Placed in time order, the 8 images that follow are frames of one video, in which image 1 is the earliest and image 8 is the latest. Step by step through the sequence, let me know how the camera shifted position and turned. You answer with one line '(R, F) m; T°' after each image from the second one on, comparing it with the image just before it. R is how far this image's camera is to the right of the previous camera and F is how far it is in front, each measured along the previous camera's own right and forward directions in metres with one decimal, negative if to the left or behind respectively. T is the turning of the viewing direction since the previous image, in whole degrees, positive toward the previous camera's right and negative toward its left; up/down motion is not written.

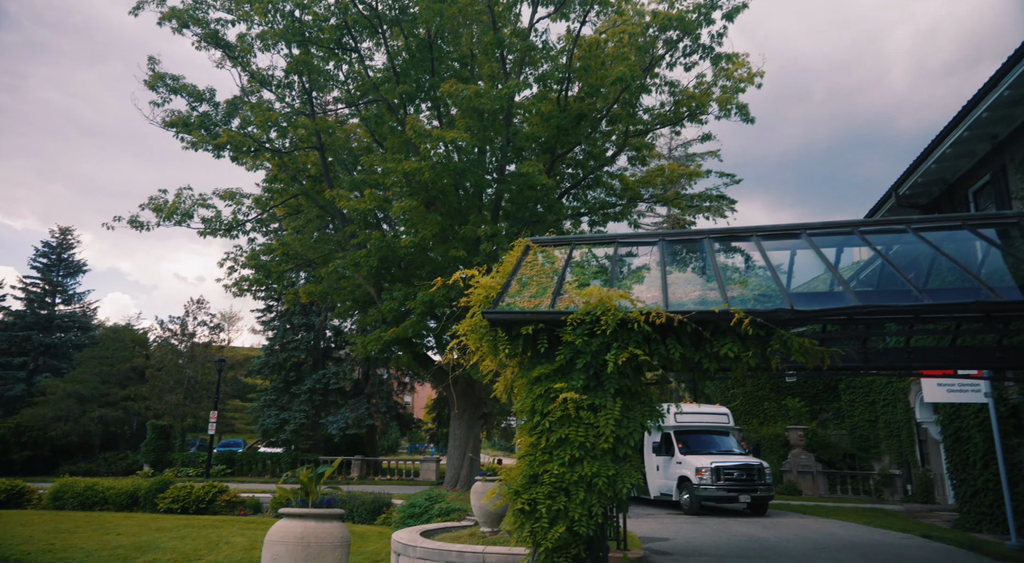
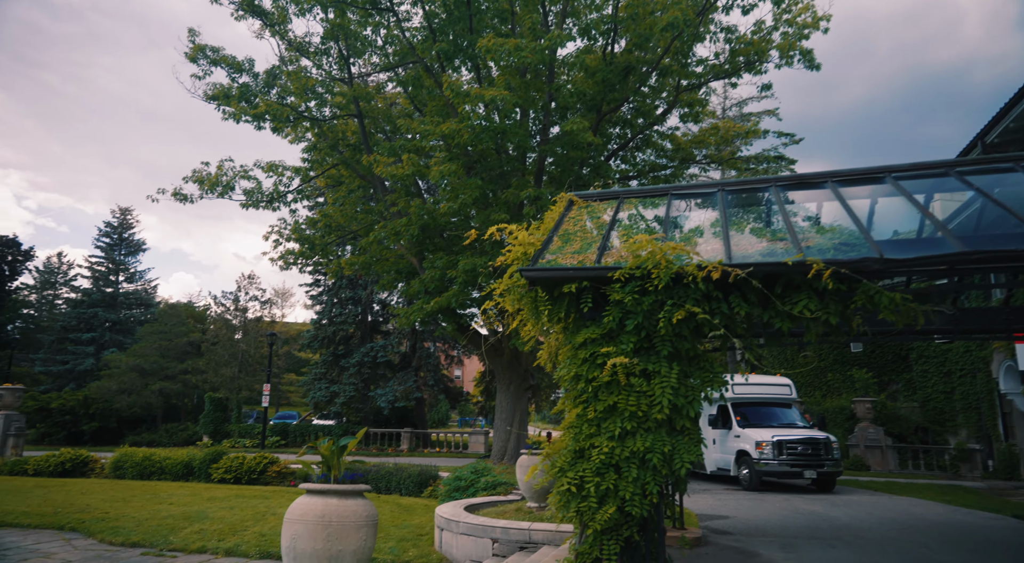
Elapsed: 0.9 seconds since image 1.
(+0.1, +0.6) m; -4°
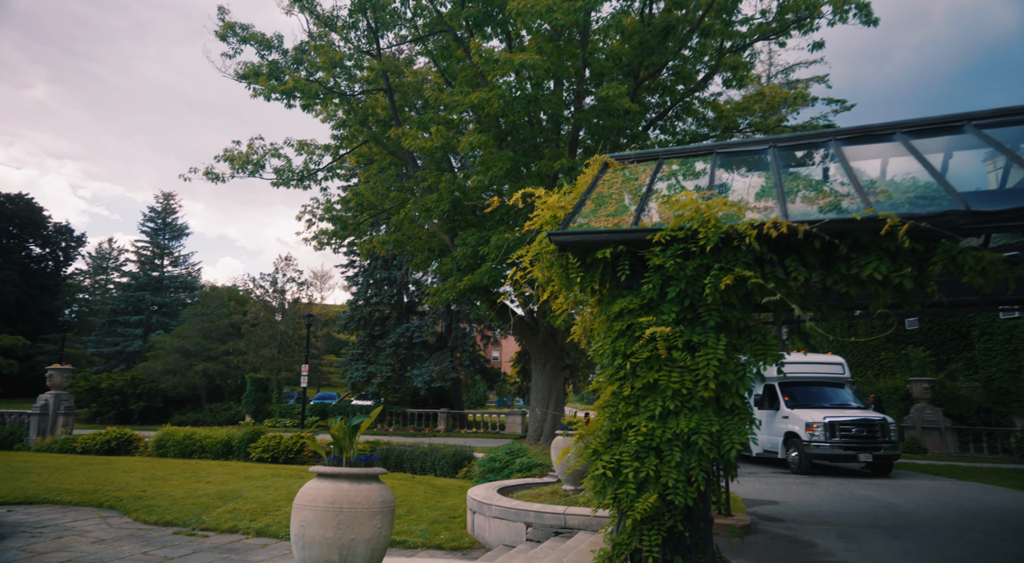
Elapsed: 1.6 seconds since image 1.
(+0.1, +0.5) m; -3°
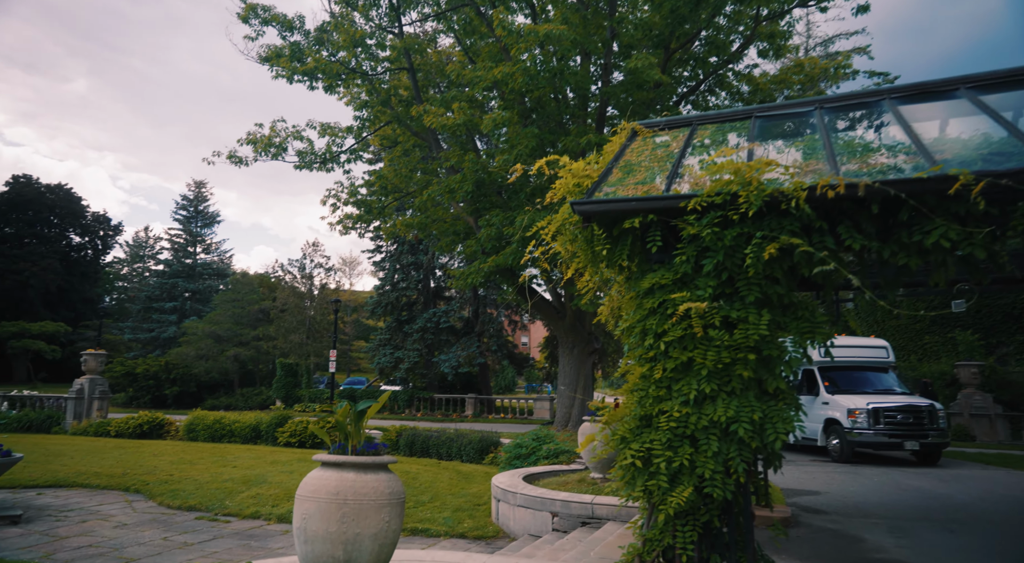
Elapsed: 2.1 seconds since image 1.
(+0.1, +0.4) m; -2°
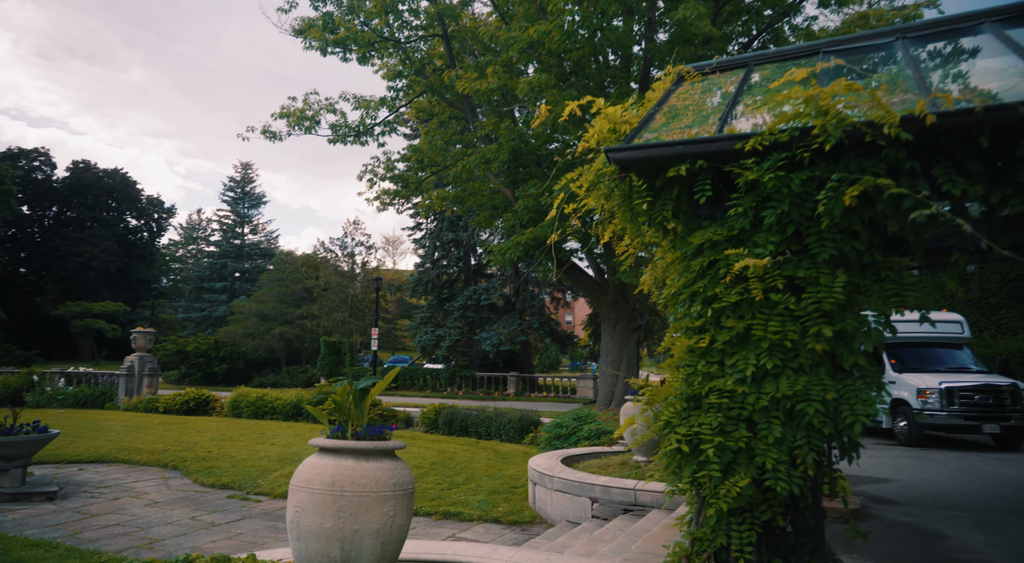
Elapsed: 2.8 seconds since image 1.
(+0.1, +0.6) m; -4°
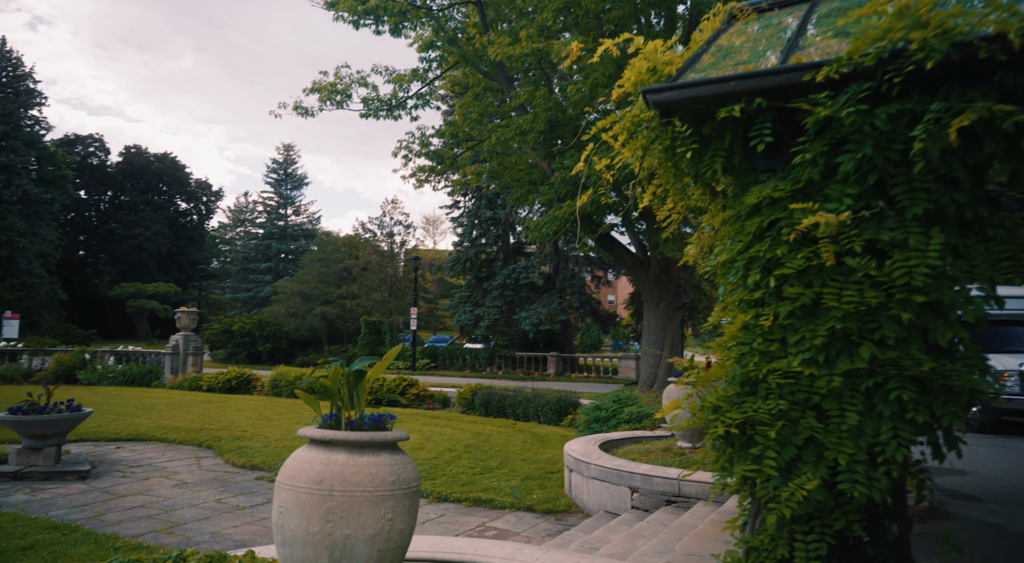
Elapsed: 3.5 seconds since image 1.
(+0.1, +0.6) m; -3°
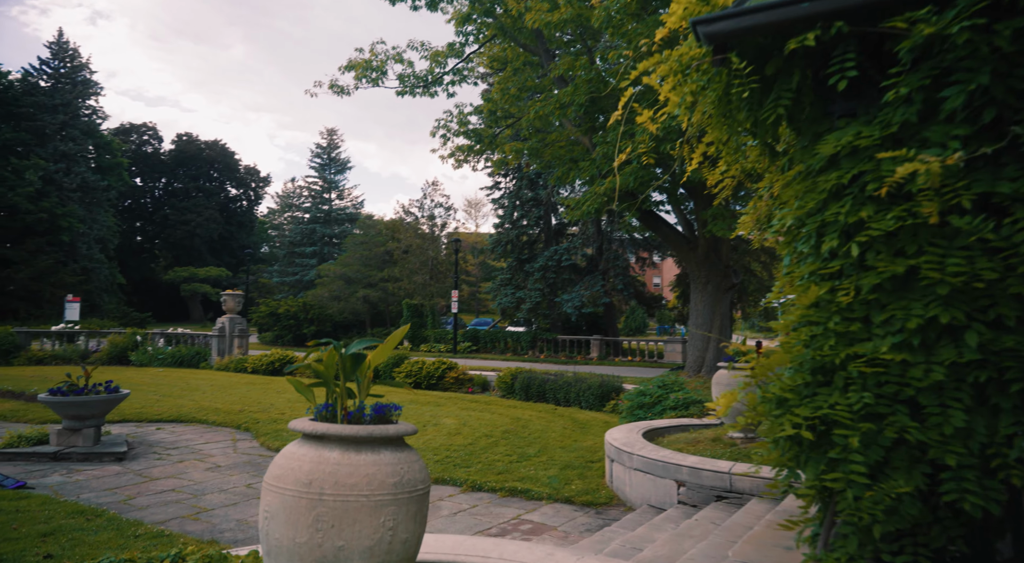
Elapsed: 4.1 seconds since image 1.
(+0.1, +0.5) m; -4°
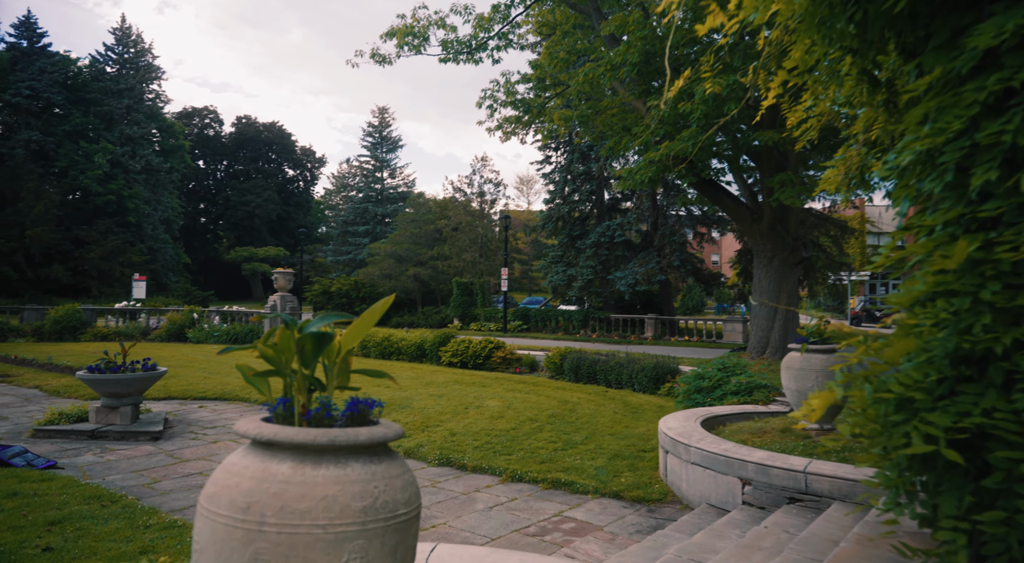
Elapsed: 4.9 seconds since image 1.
(+0.1, +0.8) m; -4°
